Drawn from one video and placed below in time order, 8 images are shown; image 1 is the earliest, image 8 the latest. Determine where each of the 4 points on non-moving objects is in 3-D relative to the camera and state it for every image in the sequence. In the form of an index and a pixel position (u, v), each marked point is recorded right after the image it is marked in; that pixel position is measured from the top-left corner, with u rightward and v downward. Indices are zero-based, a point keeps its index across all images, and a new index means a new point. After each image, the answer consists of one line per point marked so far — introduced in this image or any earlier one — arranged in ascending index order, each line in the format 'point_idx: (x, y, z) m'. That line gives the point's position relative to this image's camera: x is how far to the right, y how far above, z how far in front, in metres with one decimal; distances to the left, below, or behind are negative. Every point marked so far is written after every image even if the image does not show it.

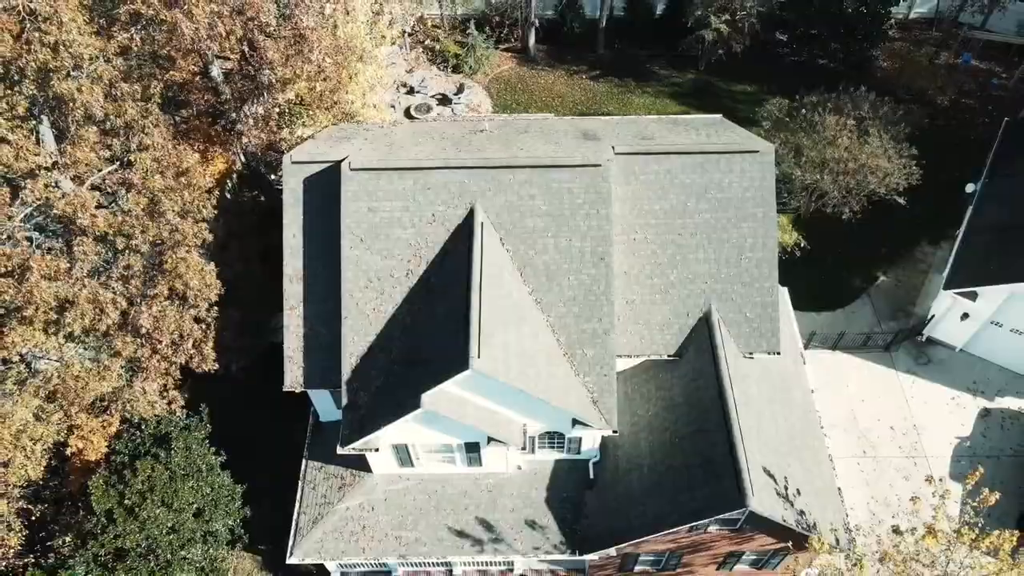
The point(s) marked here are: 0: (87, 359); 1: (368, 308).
0: (-9.0, -1.5, +16.1) m
1: (-3.0, -0.3, +15.4) m
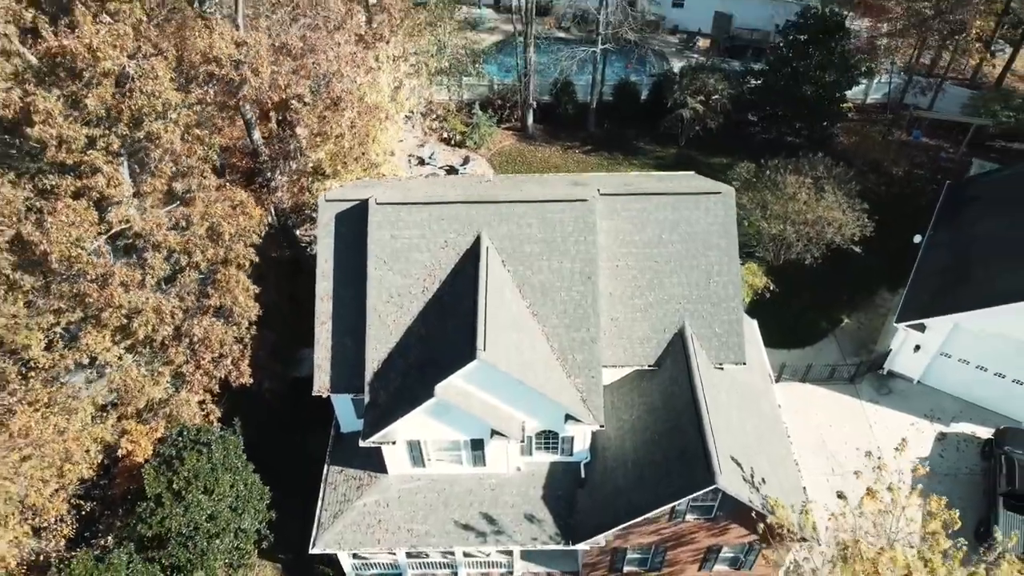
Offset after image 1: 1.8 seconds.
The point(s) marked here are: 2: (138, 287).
0: (-9.0, -1.9, +18.5) m
1: (-3.0, -0.7, +18.0) m
2: (-8.4, +0.1, +16.8) m
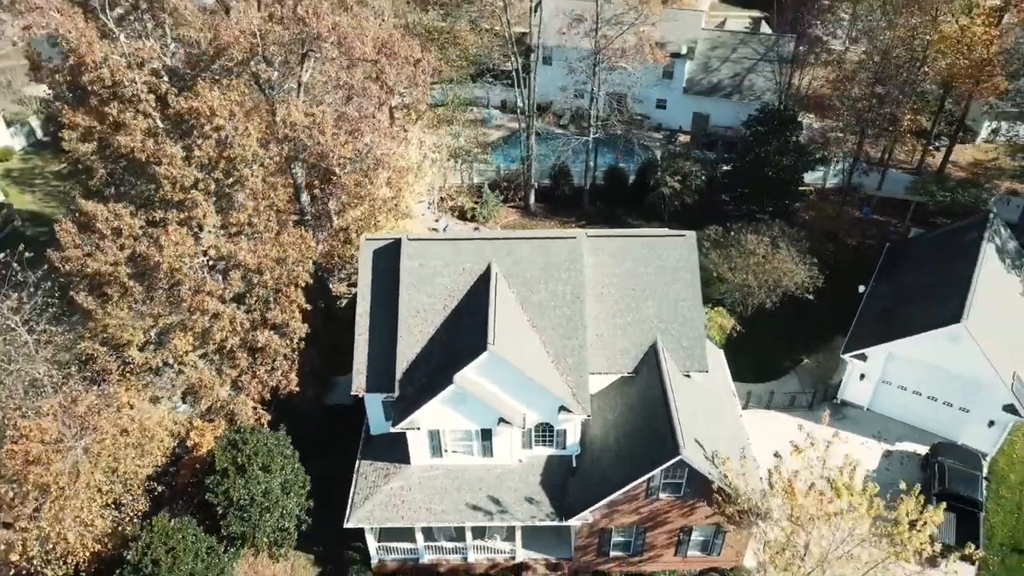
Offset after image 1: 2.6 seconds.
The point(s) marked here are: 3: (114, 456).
0: (-8.9, -2.4, +22.5) m
1: (-2.9, -1.2, +22.2) m
2: (-8.3, -0.3, +21.2) m
3: (-10.5, -4.4, +19.8) m
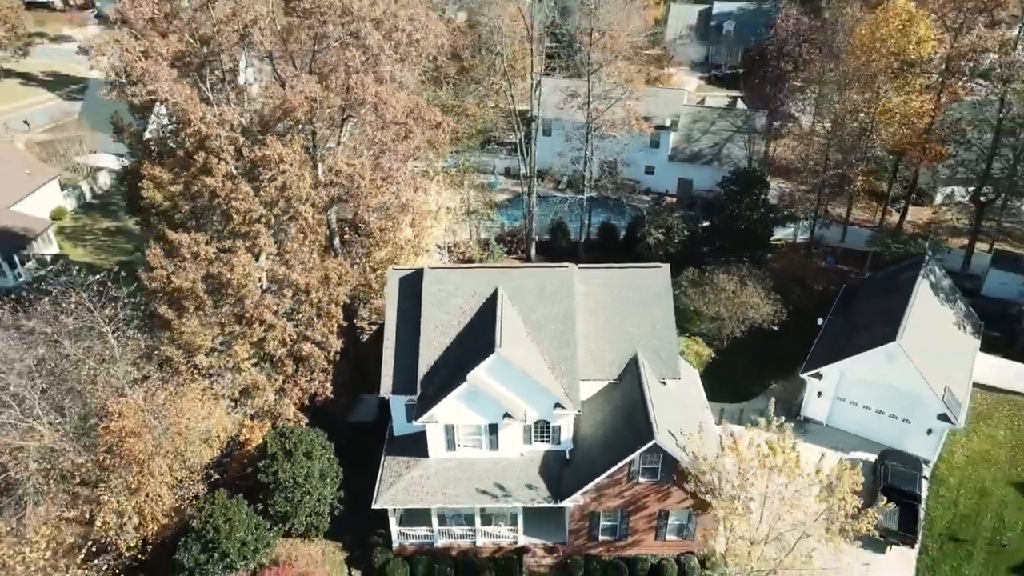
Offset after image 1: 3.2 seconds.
0: (-8.8, -3.1, +26.8) m
1: (-2.8, -1.9, +26.6) m
2: (-8.2, -0.8, +25.7) m
3: (-10.4, -4.8, +23.8) m
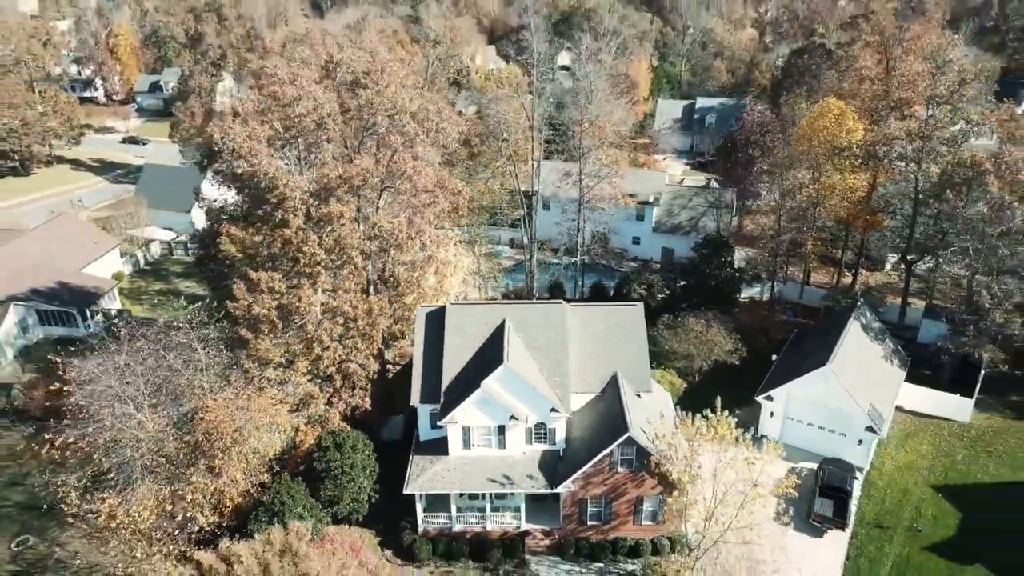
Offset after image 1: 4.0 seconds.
0: (-8.6, -4.5, +33.4) m
1: (-2.6, -3.2, +33.3) m
2: (-8.0, -2.1, +32.5) m
3: (-10.2, -5.8, +30.3) m
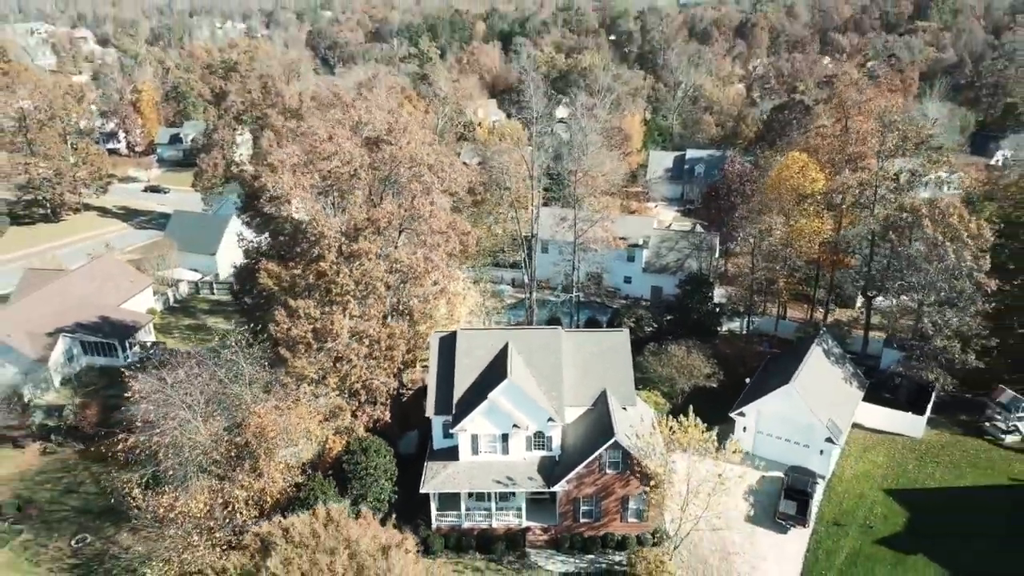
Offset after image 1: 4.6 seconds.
0: (-8.5, -5.9, +38.3) m
1: (-2.4, -4.6, +38.3) m
2: (-7.9, -3.4, +37.6) m
3: (-10.1, -7.0, +35.1) m
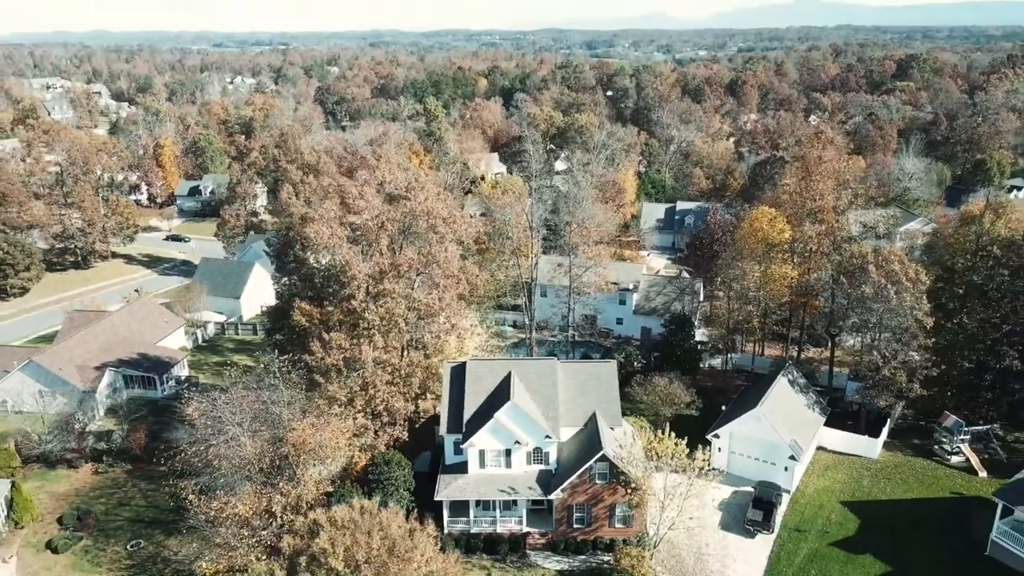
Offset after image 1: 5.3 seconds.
0: (-8.3, -7.9, +44.1) m
1: (-2.3, -6.7, +44.2) m
2: (-7.8, -5.5, +43.6) m
3: (-9.9, -8.9, +40.8) m
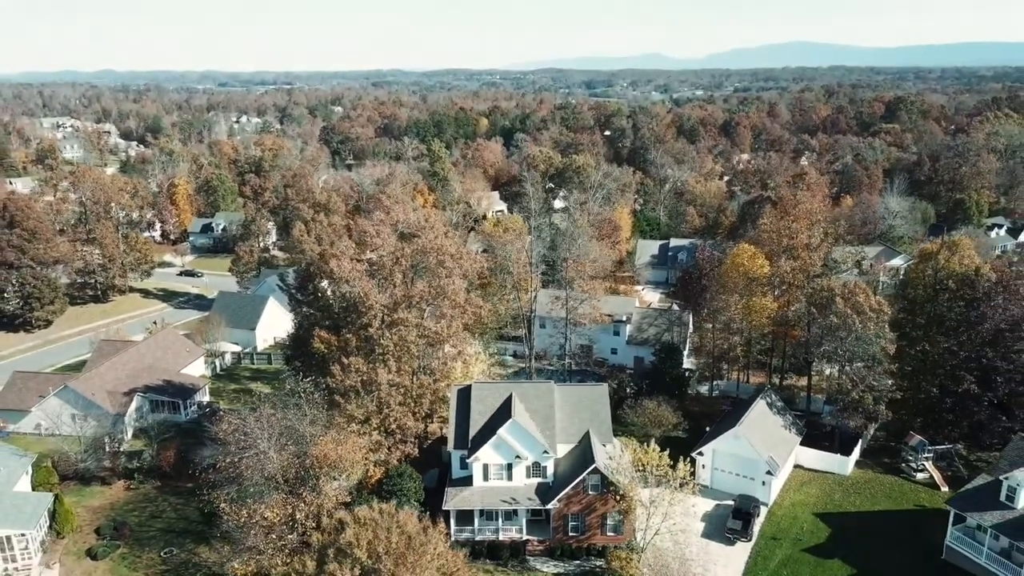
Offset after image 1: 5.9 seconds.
0: (-8.3, -9.8, +48.5) m
1: (-2.2, -8.6, +48.7) m
2: (-7.7, -7.3, +48.1) m
3: (-9.9, -10.6, +45.2) m
